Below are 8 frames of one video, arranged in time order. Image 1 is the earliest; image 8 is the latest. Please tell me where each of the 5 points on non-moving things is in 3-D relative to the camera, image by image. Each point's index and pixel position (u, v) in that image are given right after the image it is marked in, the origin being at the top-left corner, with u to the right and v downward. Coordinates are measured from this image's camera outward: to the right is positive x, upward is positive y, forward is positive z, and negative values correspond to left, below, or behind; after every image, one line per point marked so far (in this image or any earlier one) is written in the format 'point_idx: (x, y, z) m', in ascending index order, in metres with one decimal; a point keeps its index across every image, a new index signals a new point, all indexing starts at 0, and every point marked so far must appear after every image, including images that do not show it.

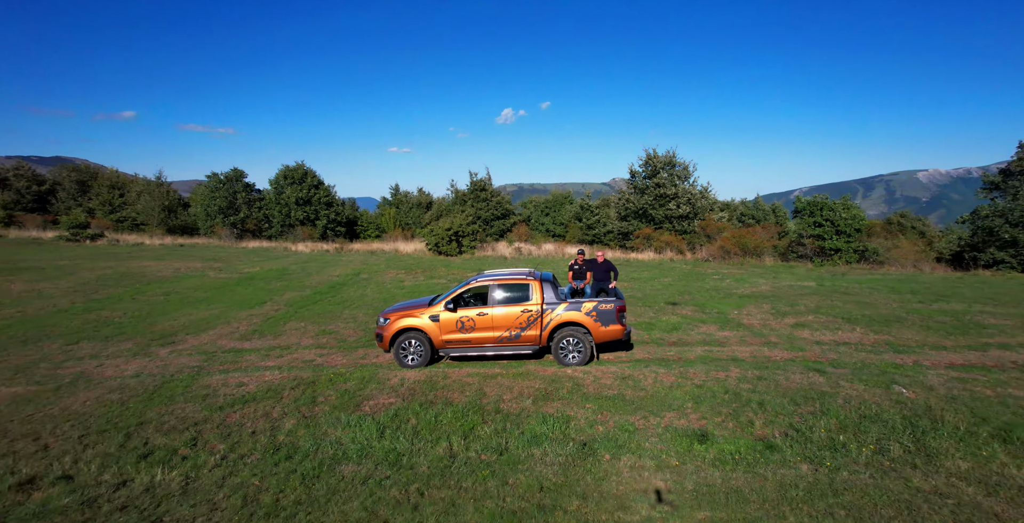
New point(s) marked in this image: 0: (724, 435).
0: (+2.9, -2.0, +6.3) m
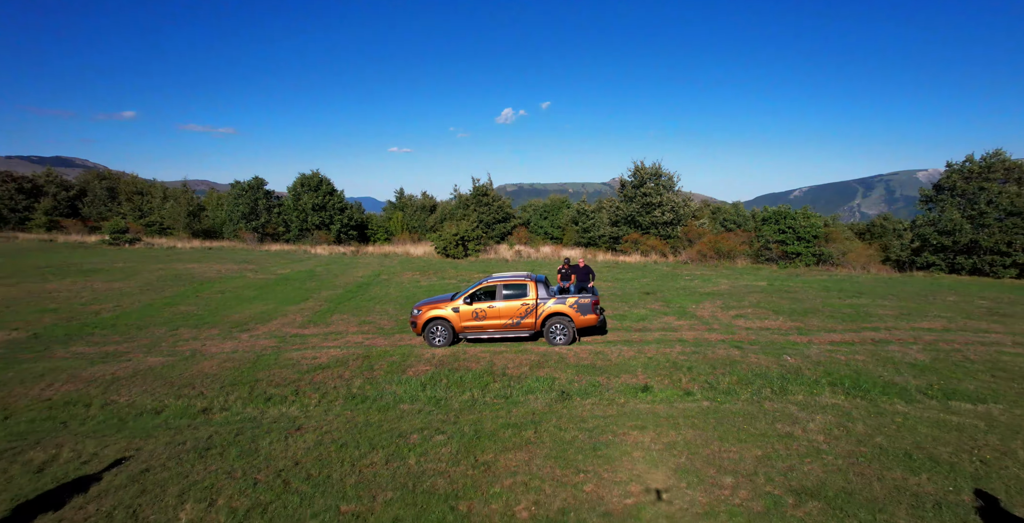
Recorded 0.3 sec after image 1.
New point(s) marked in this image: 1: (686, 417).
0: (+2.9, -2.1, +9.4) m
1: (+2.8, -2.3, +7.6) m
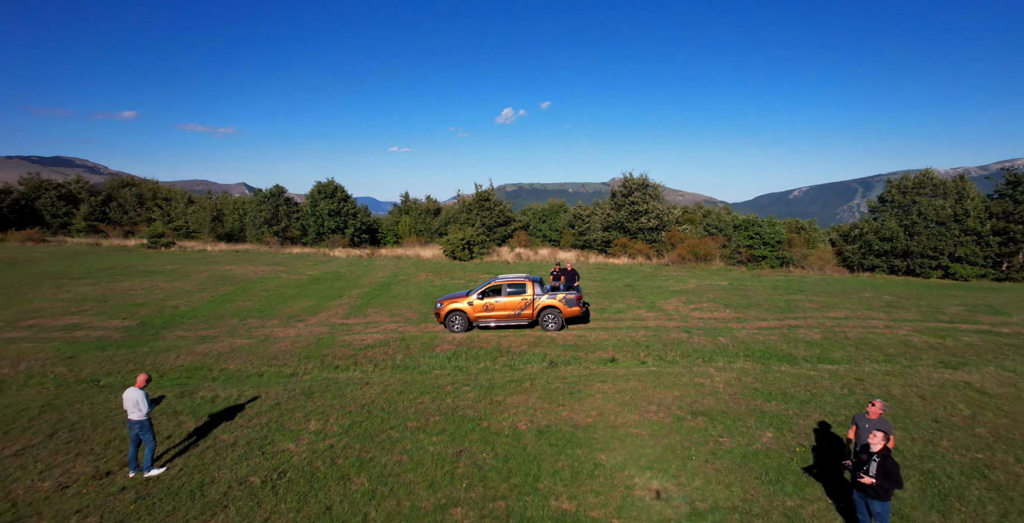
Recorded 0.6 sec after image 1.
0: (+3.0, -2.3, +12.8) m
1: (+2.8, -2.5, +11.1) m
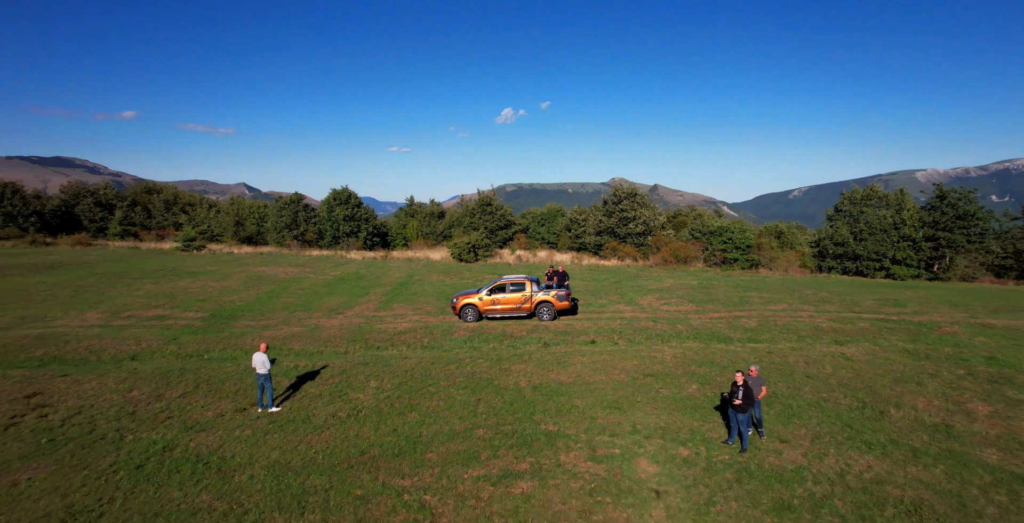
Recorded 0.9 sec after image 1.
0: (+3.0, -2.4, +16.5) m
1: (+2.9, -2.6, +14.7) m
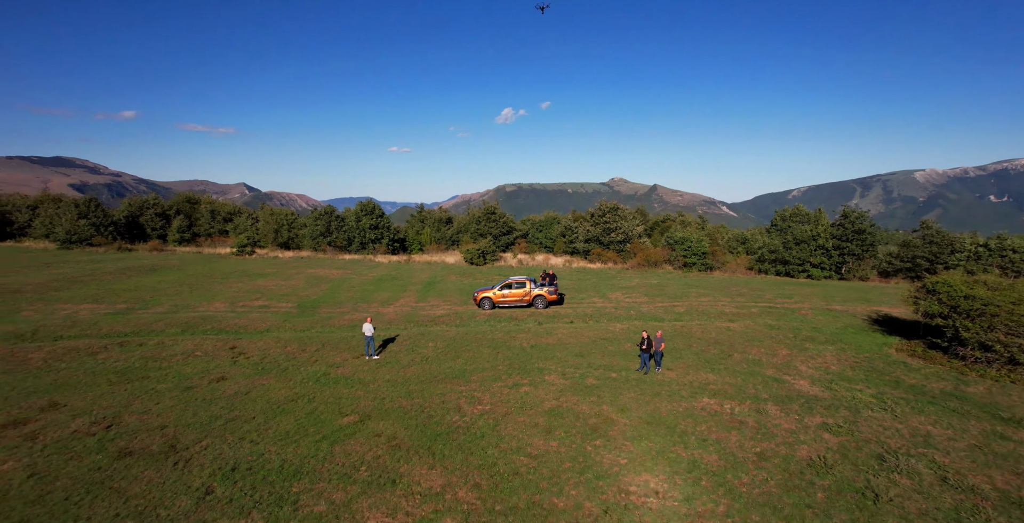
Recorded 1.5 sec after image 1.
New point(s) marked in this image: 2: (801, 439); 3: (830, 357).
0: (+3.3, -2.7, +24.1) m
1: (+3.1, -2.9, +22.3) m
2: (+6.8, -4.2, +11.5) m
3: (+10.6, -3.1, +16.3) m
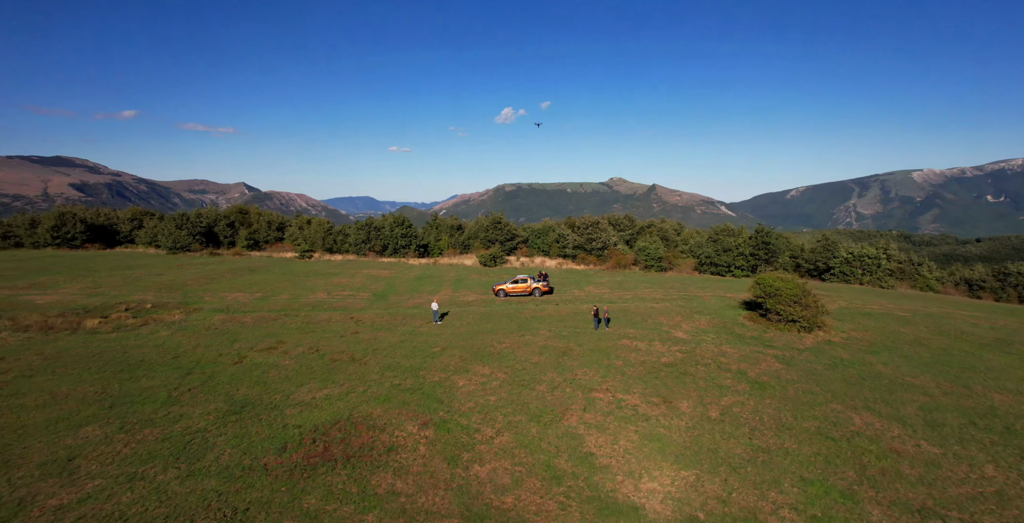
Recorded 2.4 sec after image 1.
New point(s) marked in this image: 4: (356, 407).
0: (+3.7, -2.9, +36.4) m
1: (+3.6, -3.1, +34.6) m
2: (+7.3, -4.5, +23.8) m
3: (+11.1, -3.3, +28.6) m
4: (-5.9, -5.5, +19.4) m
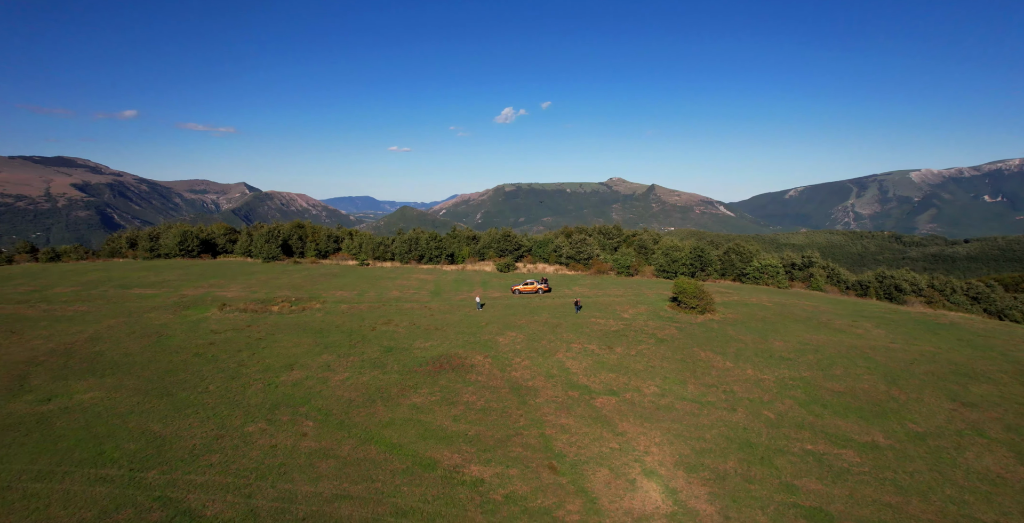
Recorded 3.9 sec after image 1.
0: (+4.9, -3.8, +54.3) m
1: (+4.8, -4.1, +52.5) m
2: (+8.5, -5.4, +41.8) m
3: (+12.3, -4.3, +46.6) m
4: (-4.7, -6.5, +37.3) m
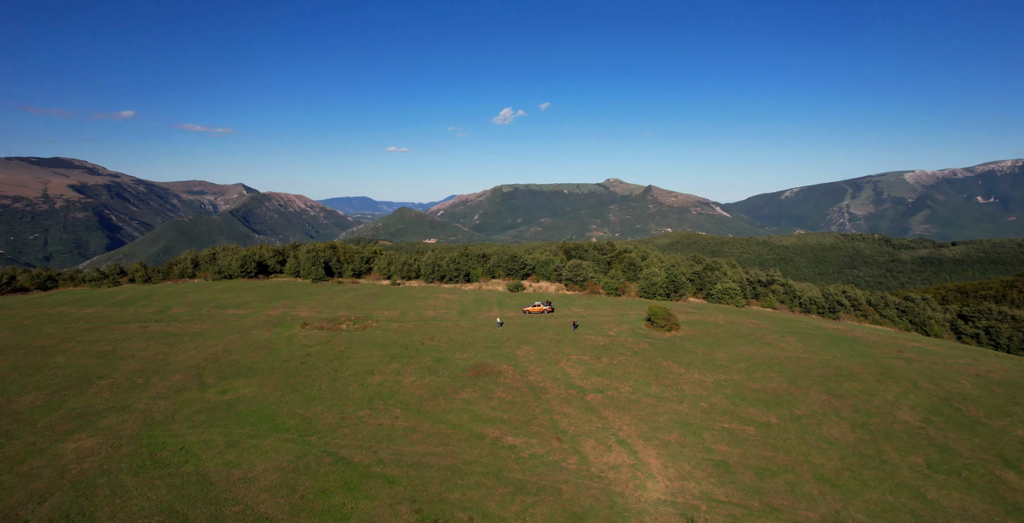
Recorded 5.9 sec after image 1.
0: (+6.4, -7.2, +68.0) m
1: (+6.2, -7.4, +66.3) m
2: (+10.0, -8.8, +55.6) m
3: (+13.7, -7.6, +60.4) m
4: (-3.2, -9.8, +51.0) m
